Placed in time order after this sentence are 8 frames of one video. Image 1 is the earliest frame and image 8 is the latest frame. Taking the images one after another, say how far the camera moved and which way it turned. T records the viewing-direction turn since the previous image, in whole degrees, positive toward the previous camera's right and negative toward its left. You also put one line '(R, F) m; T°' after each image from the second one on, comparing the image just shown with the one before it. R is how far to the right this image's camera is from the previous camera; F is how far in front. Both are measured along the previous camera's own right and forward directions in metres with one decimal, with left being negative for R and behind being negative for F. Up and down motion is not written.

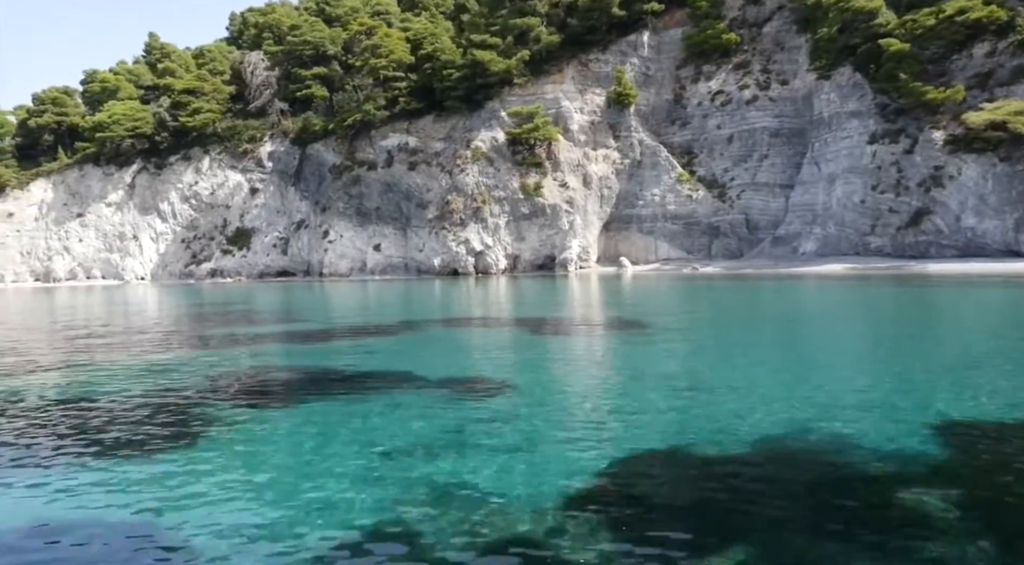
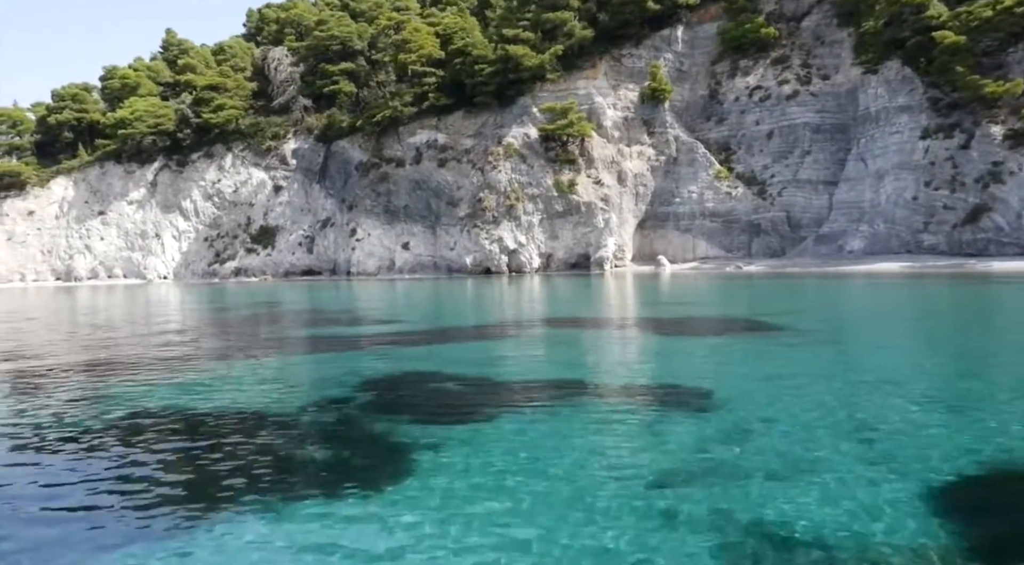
(-1.7, +0.8) m; 0°
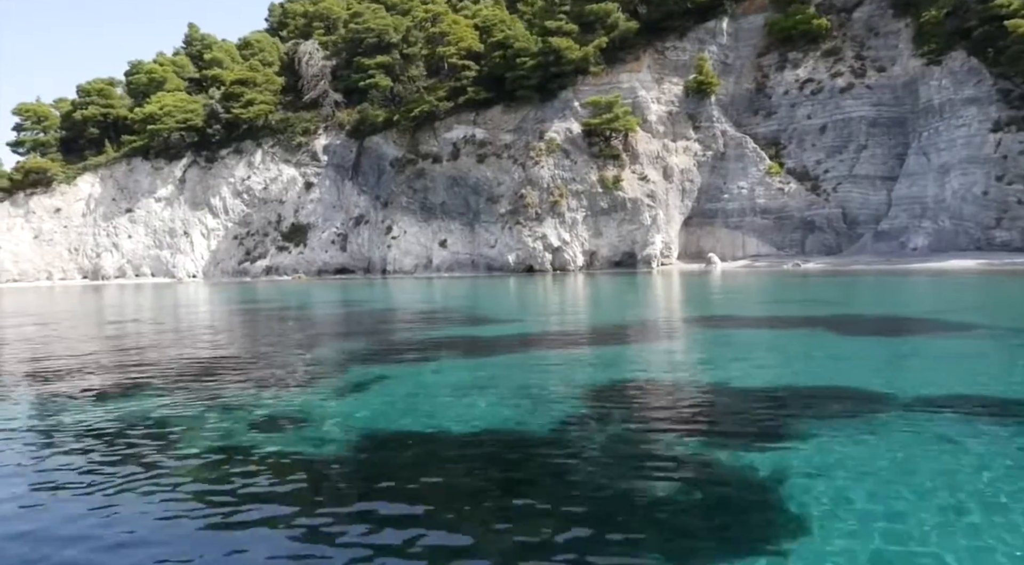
(-2.1, +1.0) m; 0°
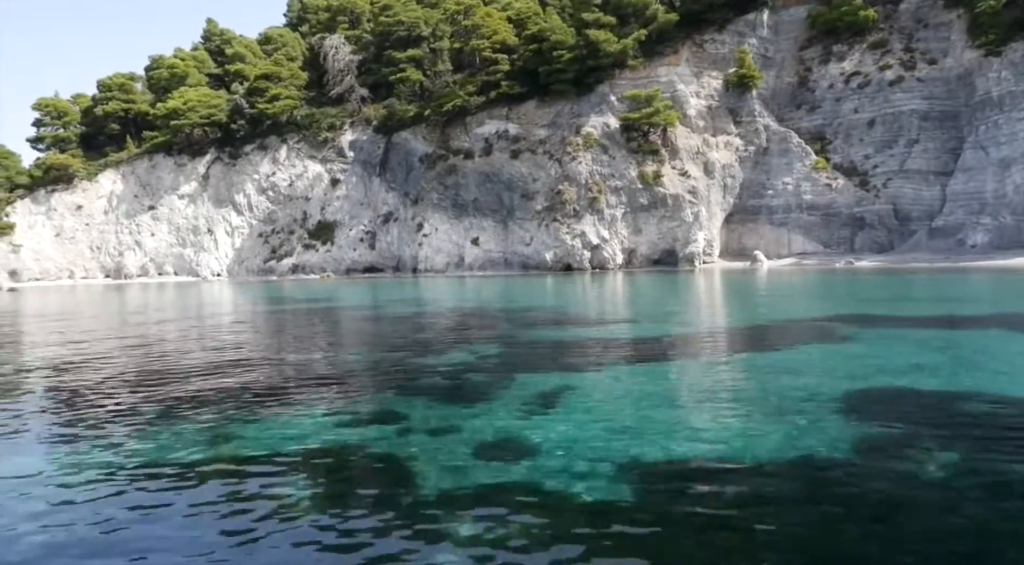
(-1.8, +1.0) m; 0°
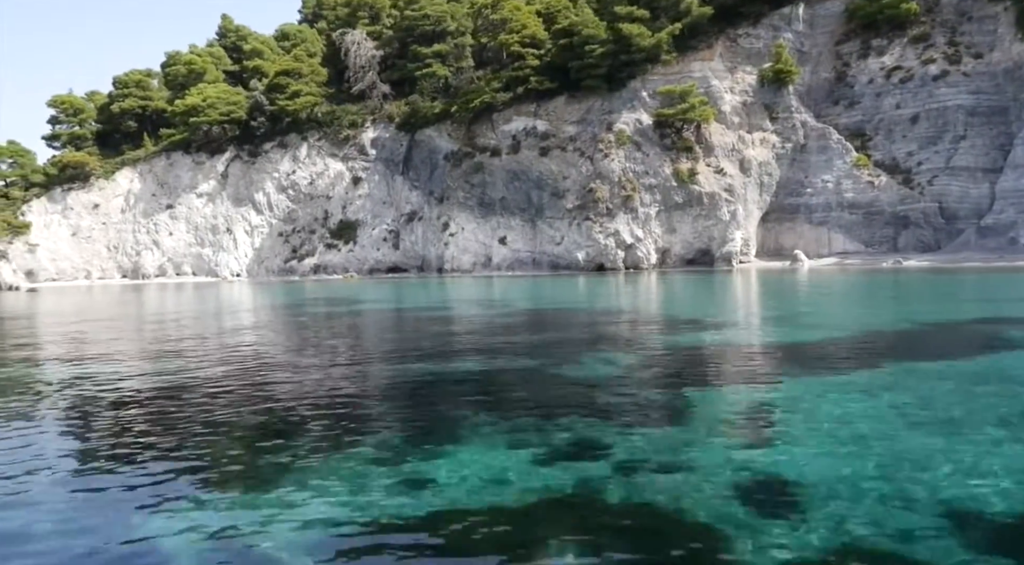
(-1.4, +1.0) m; 0°
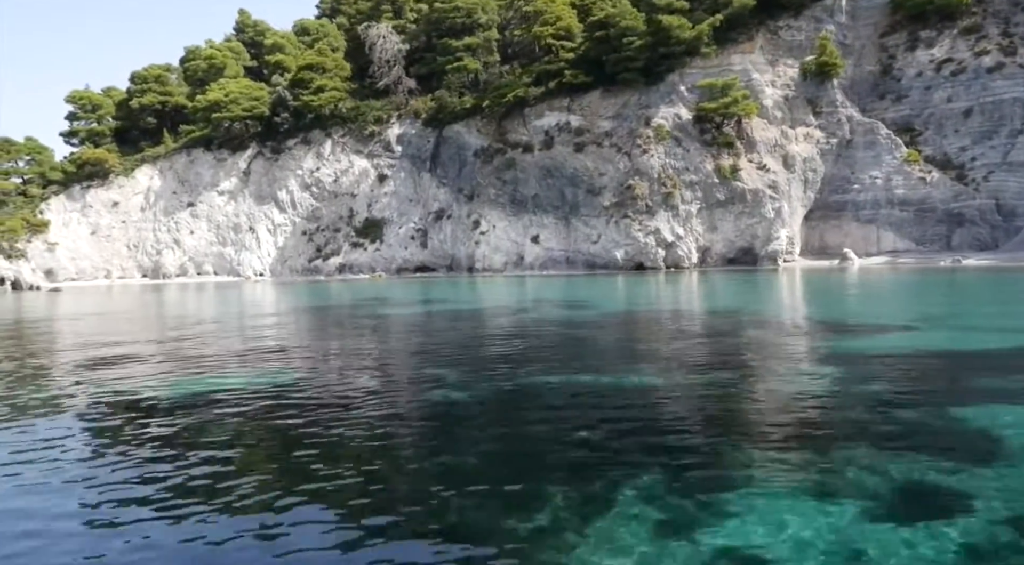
(-1.6, +1.2) m; 0°
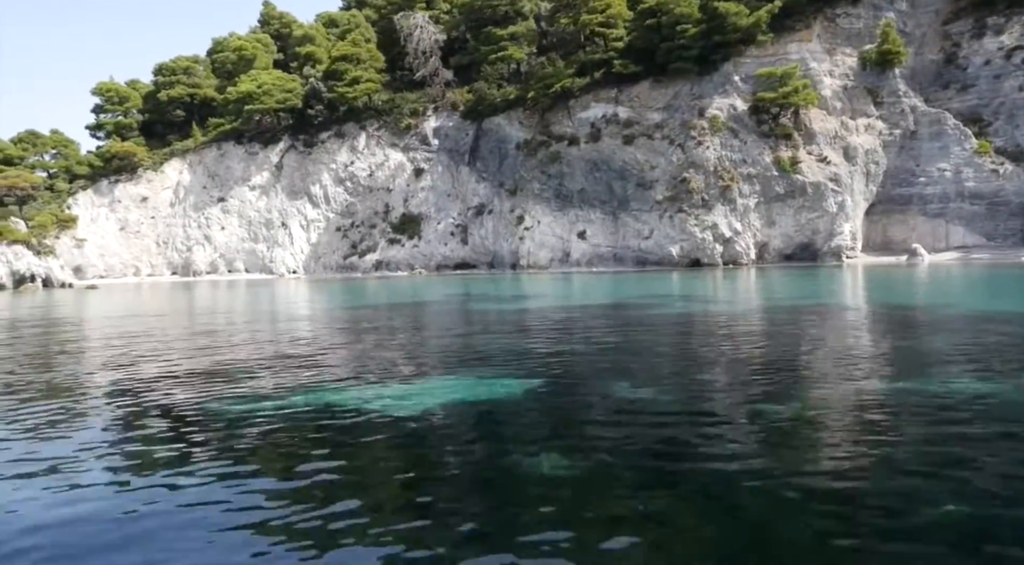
(-2.2, +1.4) m; 0°
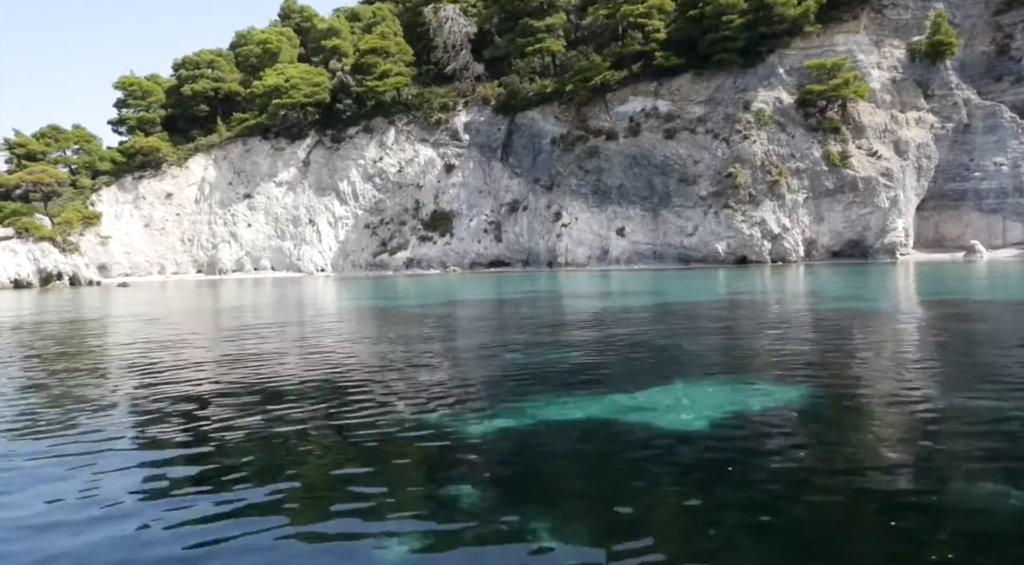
(-1.8, +1.0) m; 0°
